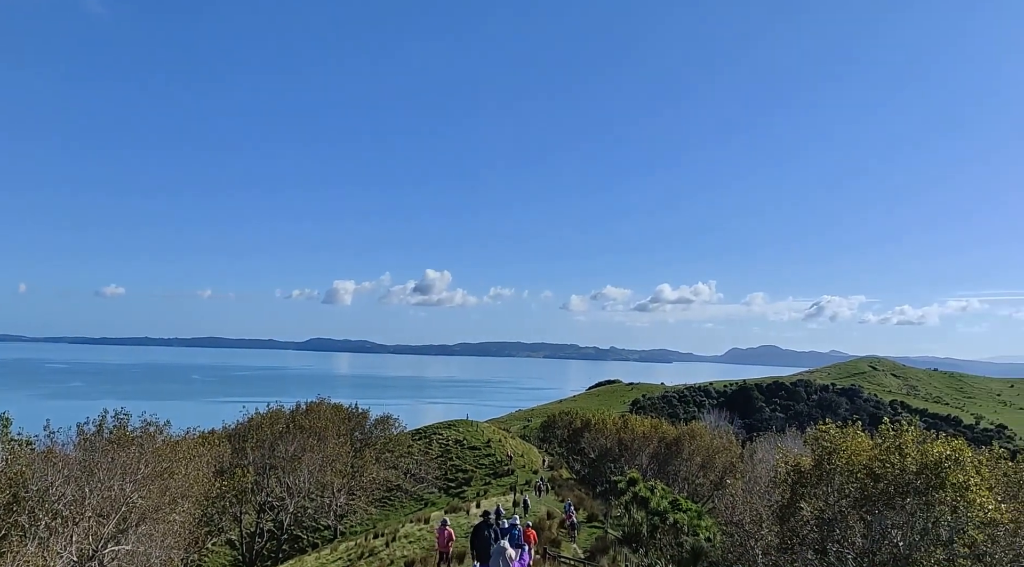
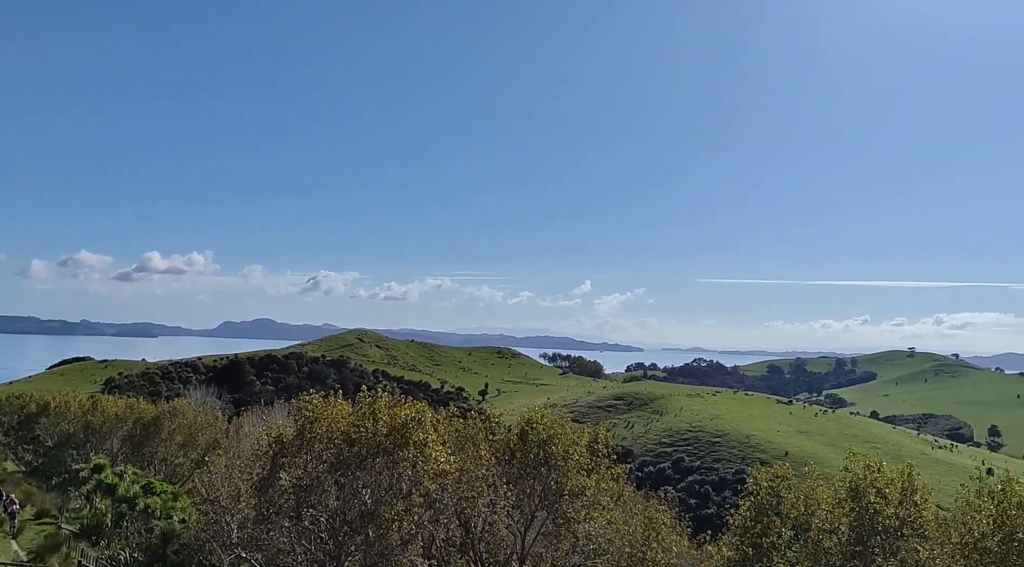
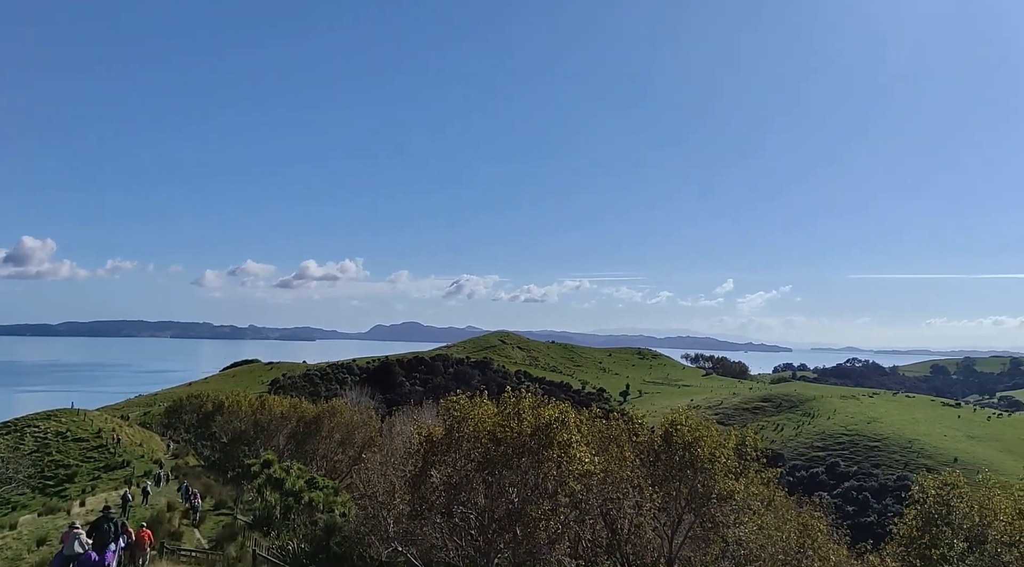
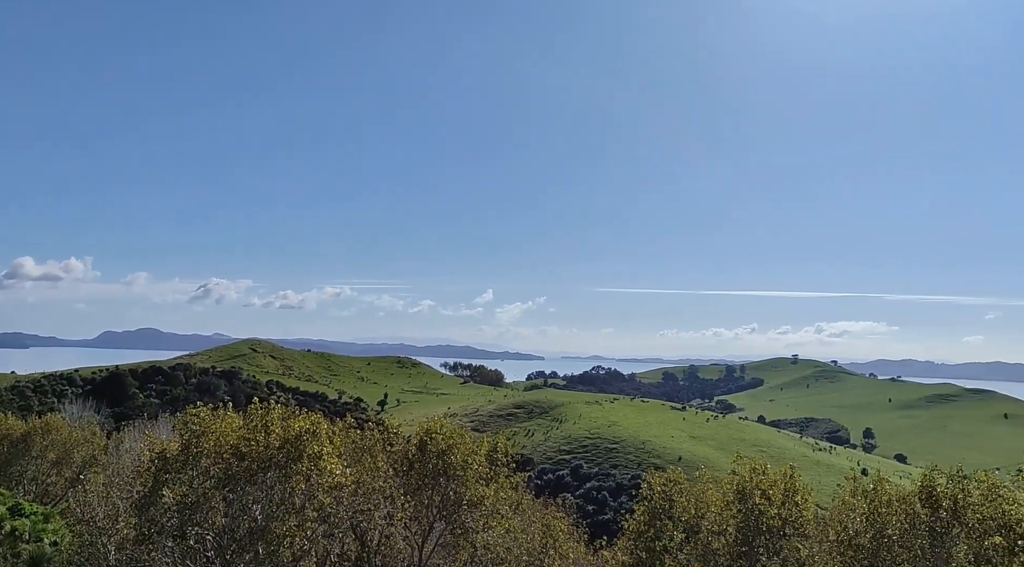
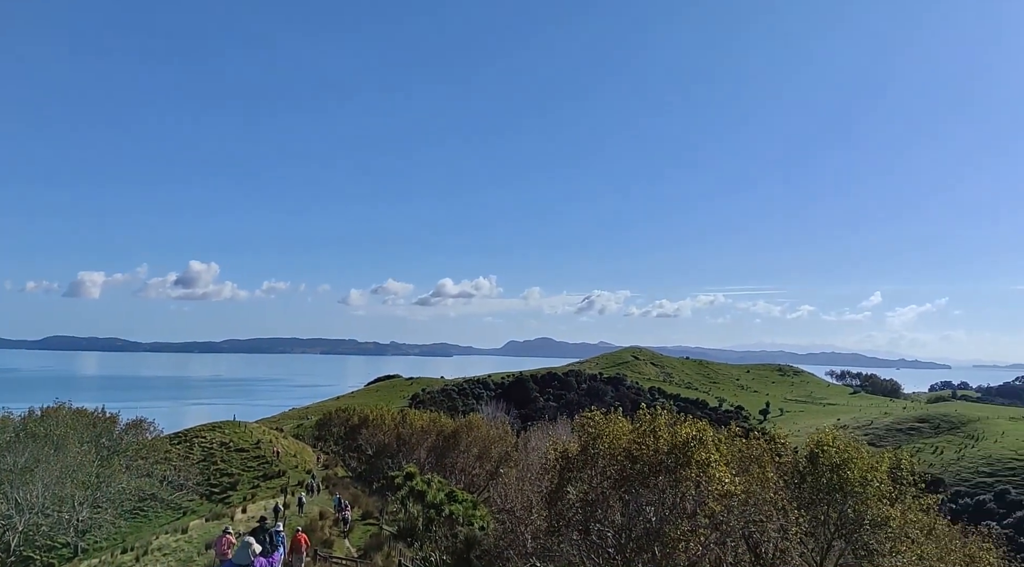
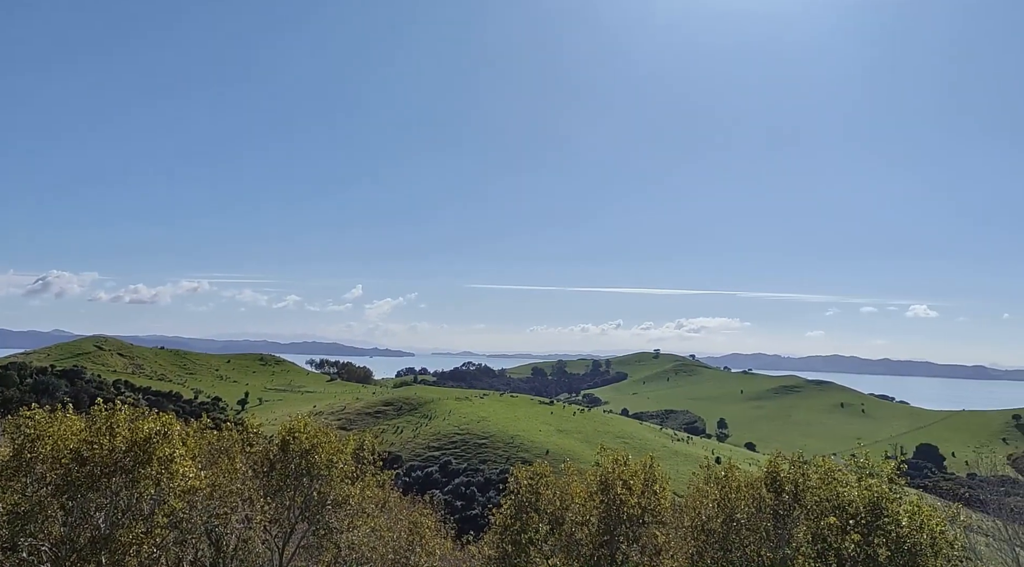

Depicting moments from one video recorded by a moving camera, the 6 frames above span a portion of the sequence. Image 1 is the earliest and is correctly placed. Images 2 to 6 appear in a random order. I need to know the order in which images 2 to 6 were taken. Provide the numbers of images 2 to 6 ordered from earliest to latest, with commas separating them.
5, 3, 2, 4, 6
